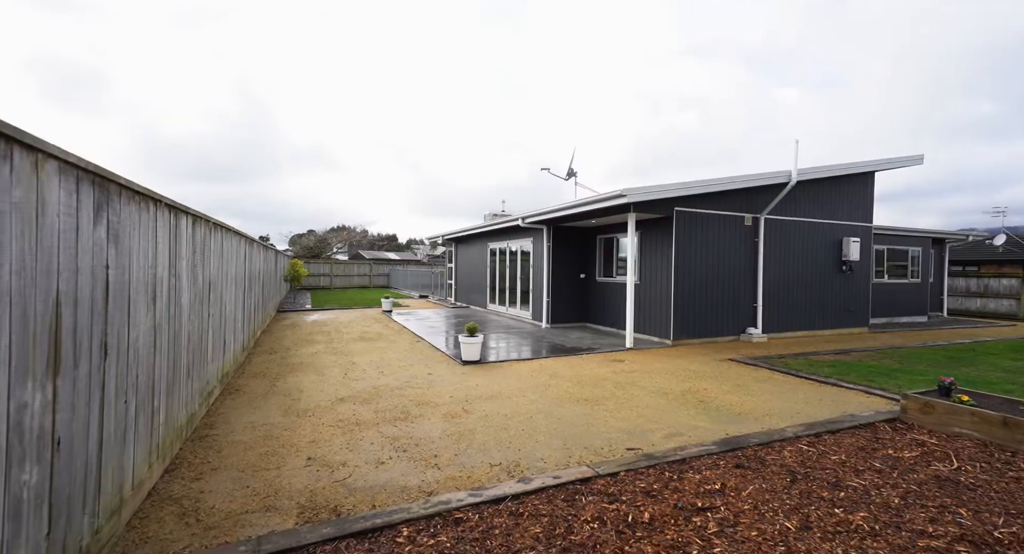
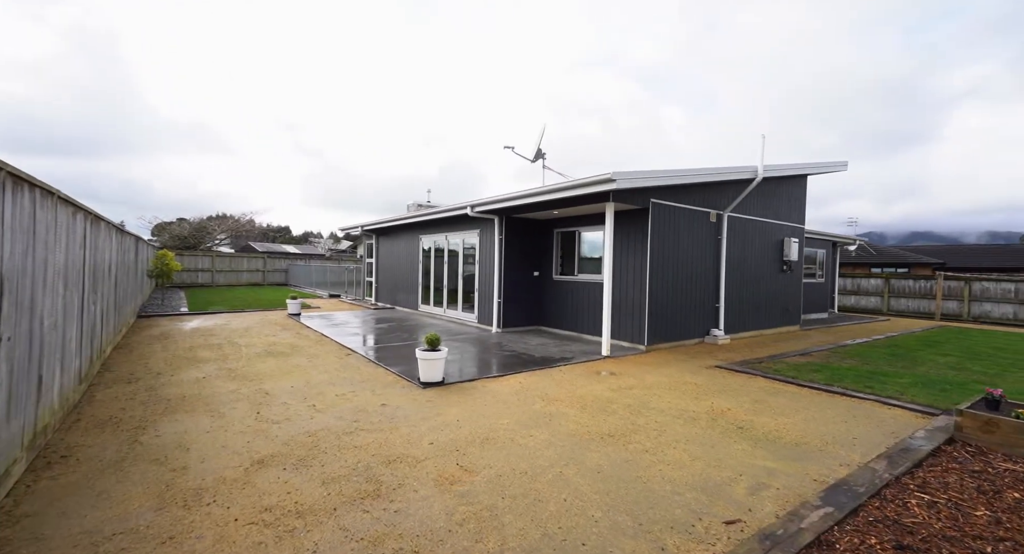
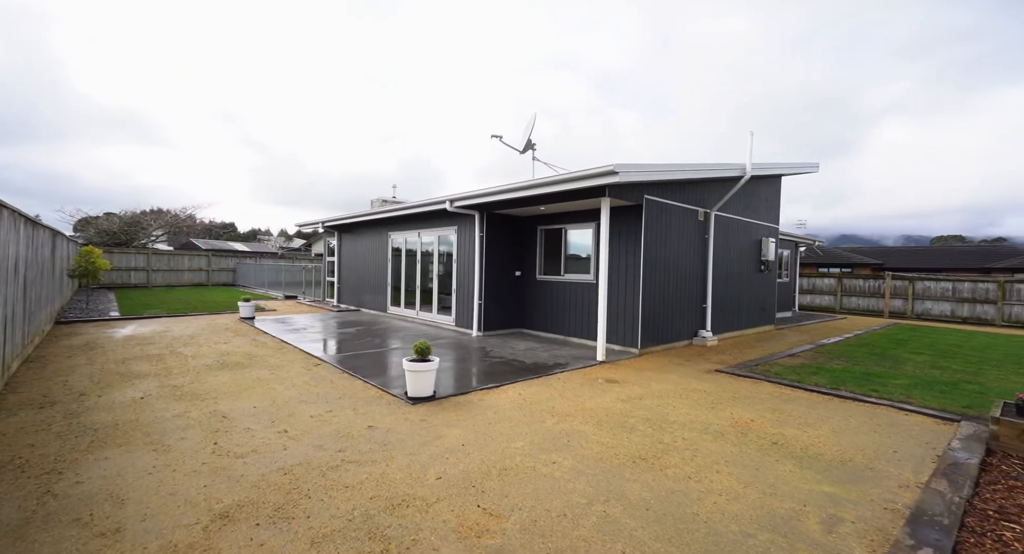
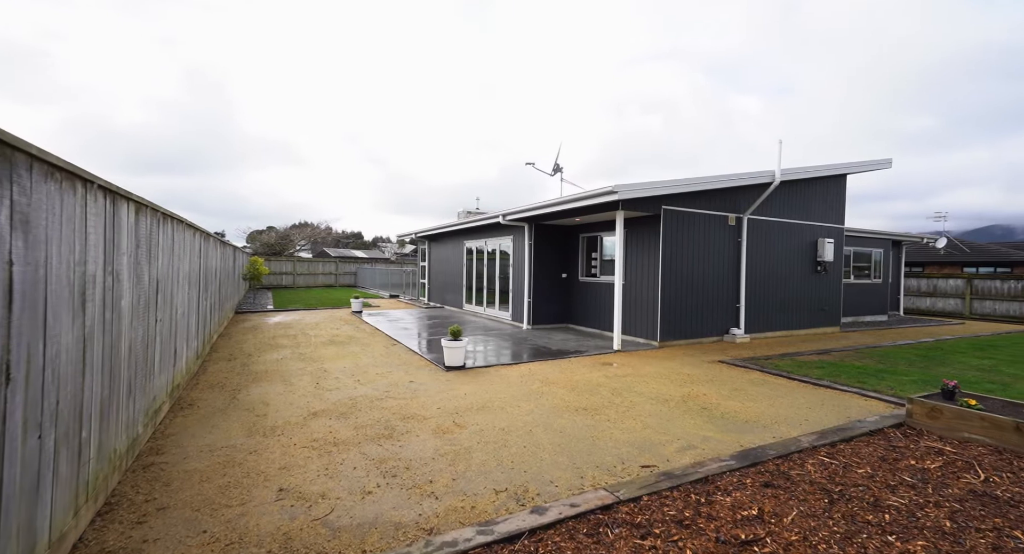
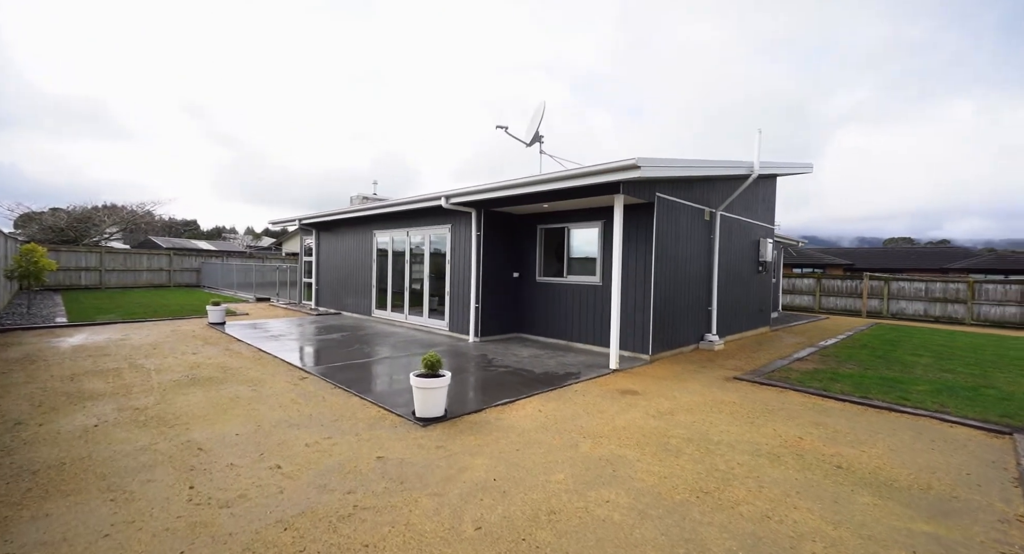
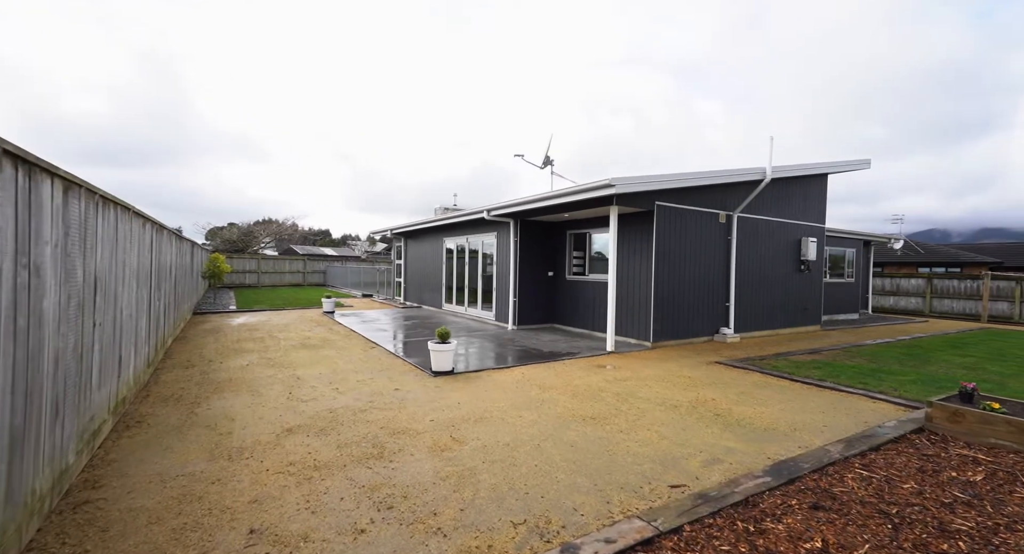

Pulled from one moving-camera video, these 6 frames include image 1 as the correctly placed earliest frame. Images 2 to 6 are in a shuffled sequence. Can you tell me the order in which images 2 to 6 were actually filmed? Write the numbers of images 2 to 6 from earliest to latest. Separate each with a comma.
4, 6, 2, 3, 5
